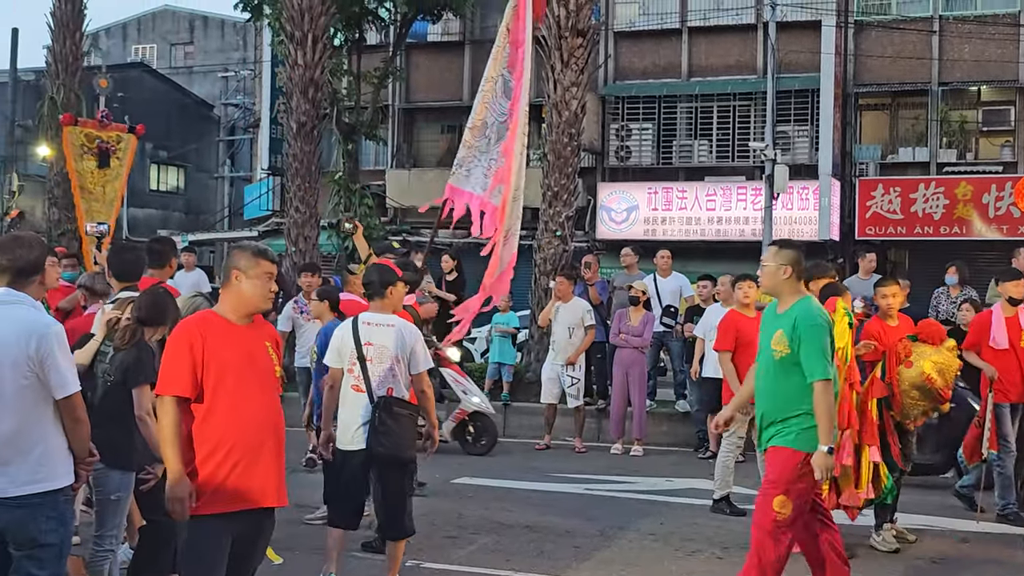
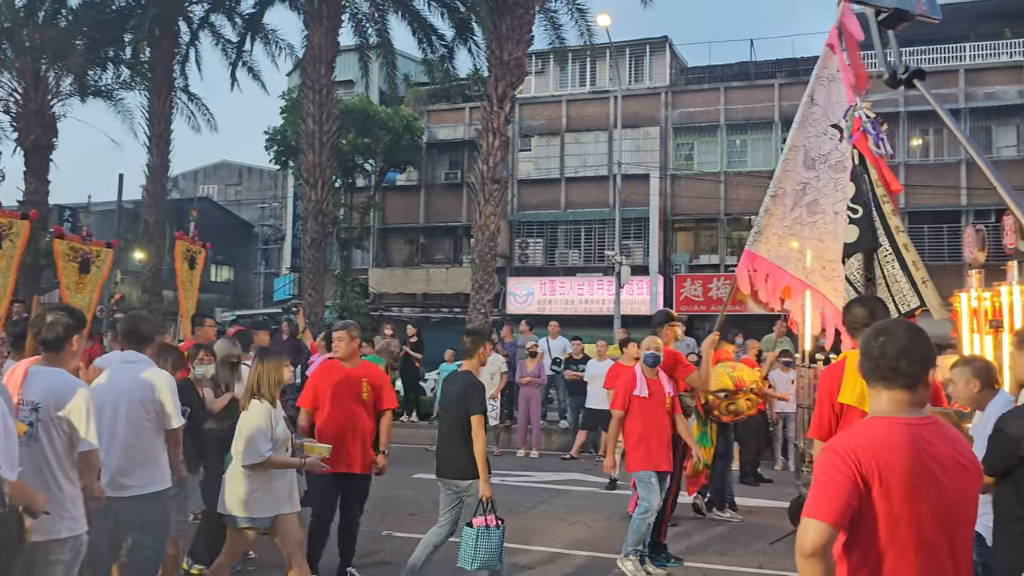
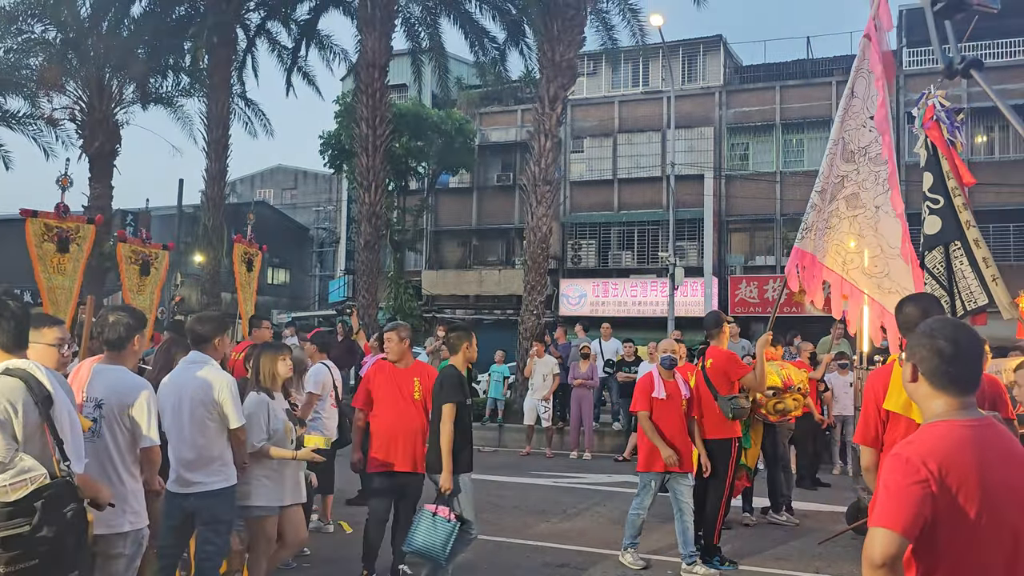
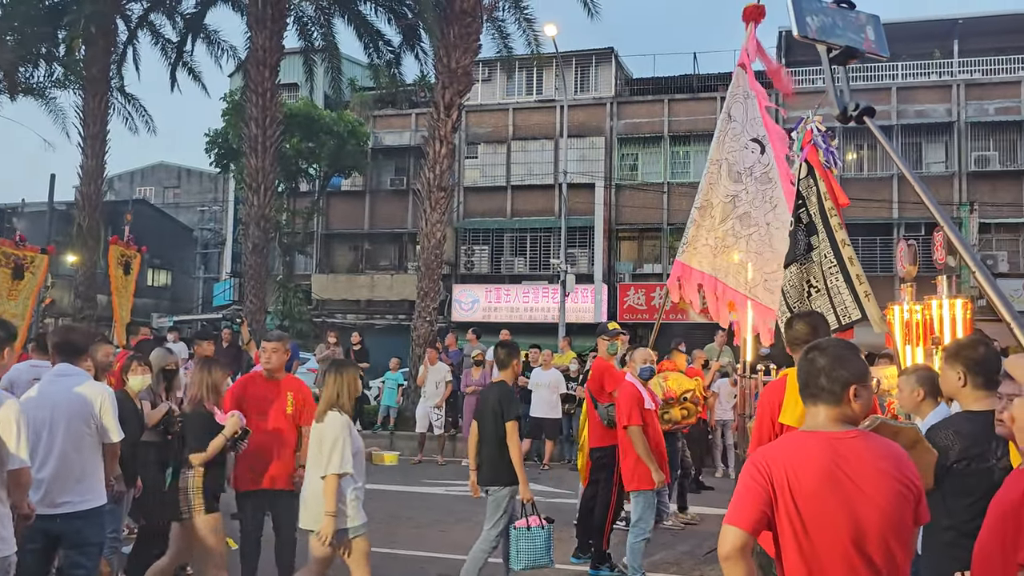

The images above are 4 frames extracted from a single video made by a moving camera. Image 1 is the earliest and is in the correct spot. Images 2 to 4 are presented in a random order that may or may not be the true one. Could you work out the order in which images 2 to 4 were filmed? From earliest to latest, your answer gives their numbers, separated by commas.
3, 2, 4
